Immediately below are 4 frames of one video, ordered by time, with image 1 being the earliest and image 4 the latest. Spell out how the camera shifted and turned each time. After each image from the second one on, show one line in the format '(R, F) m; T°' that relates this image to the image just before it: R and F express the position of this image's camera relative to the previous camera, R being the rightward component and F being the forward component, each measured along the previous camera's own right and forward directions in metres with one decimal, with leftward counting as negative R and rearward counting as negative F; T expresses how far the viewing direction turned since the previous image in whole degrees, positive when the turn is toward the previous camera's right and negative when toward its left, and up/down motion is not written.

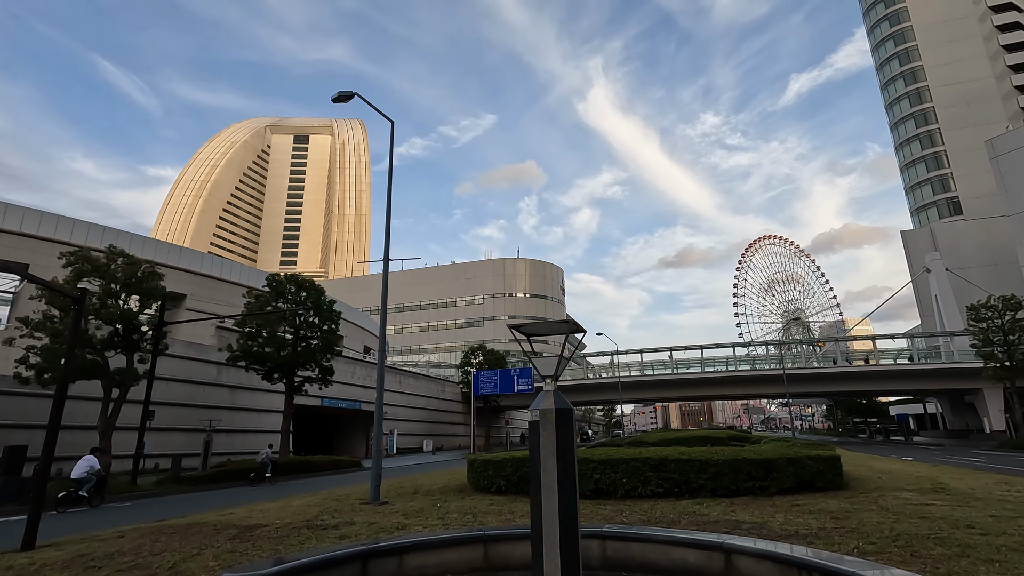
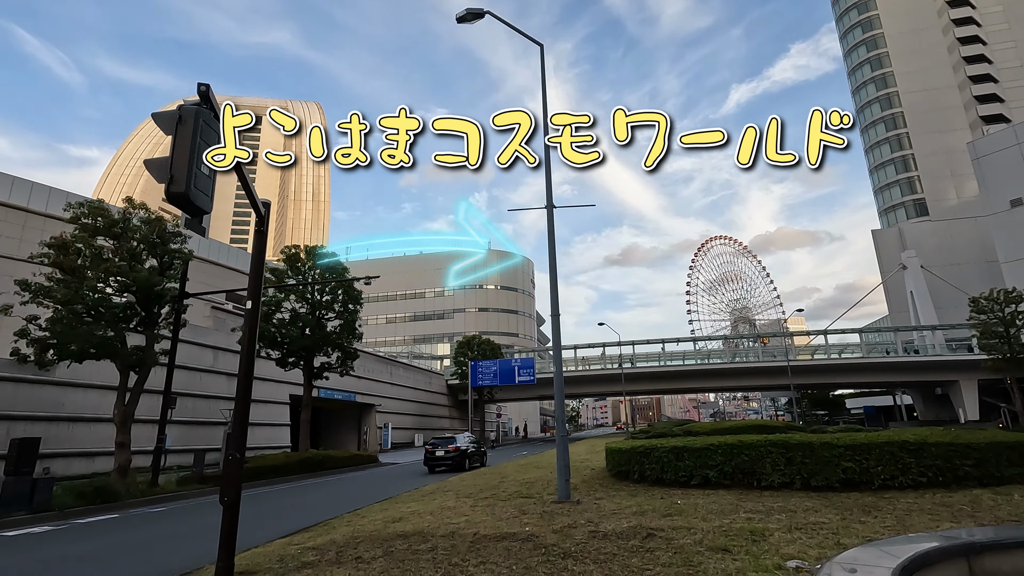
(-4.6, +2.3) m; +5°
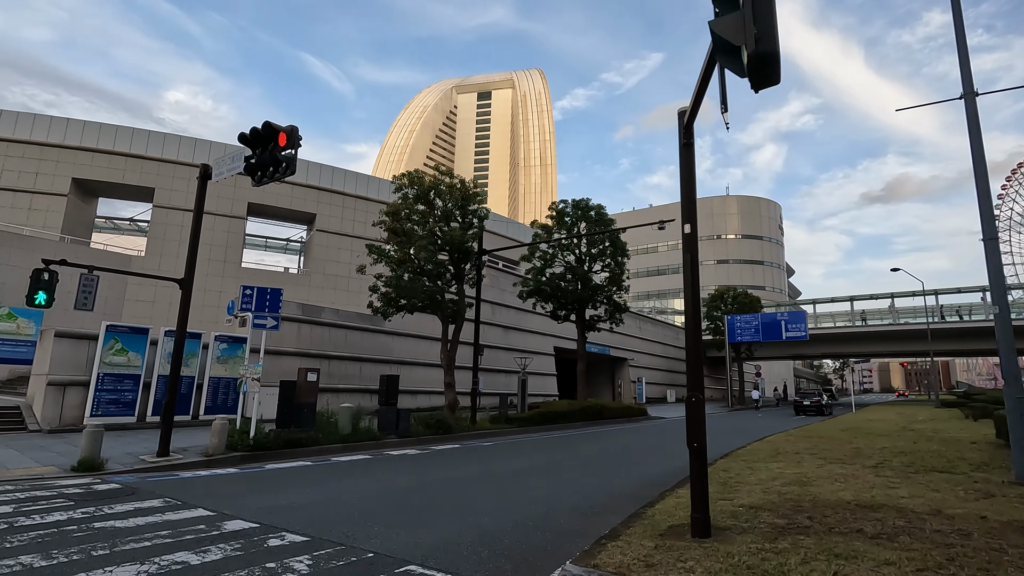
(-2.3, +0.5) m; -24°
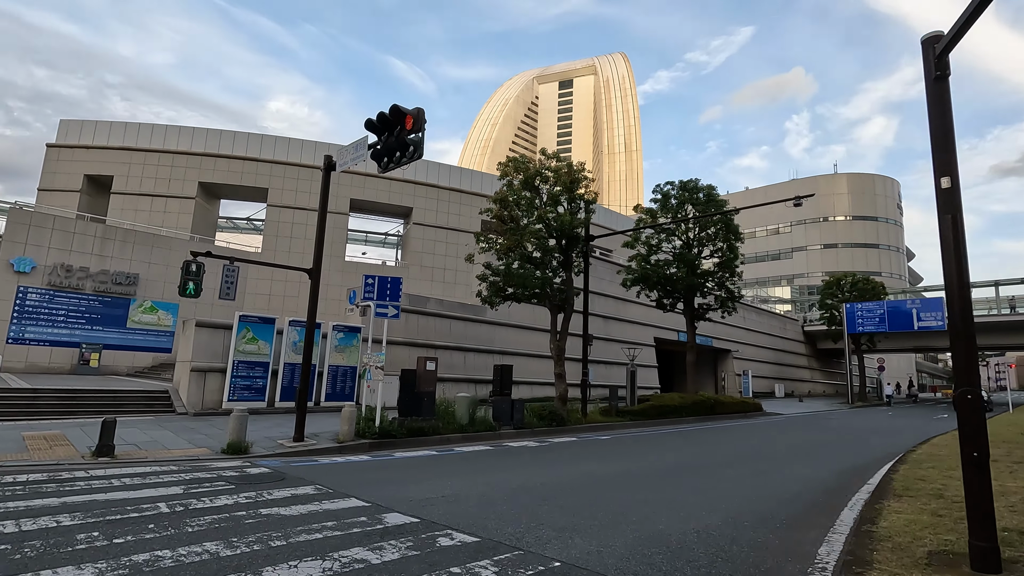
(-0.9, +0.6) m; -9°
